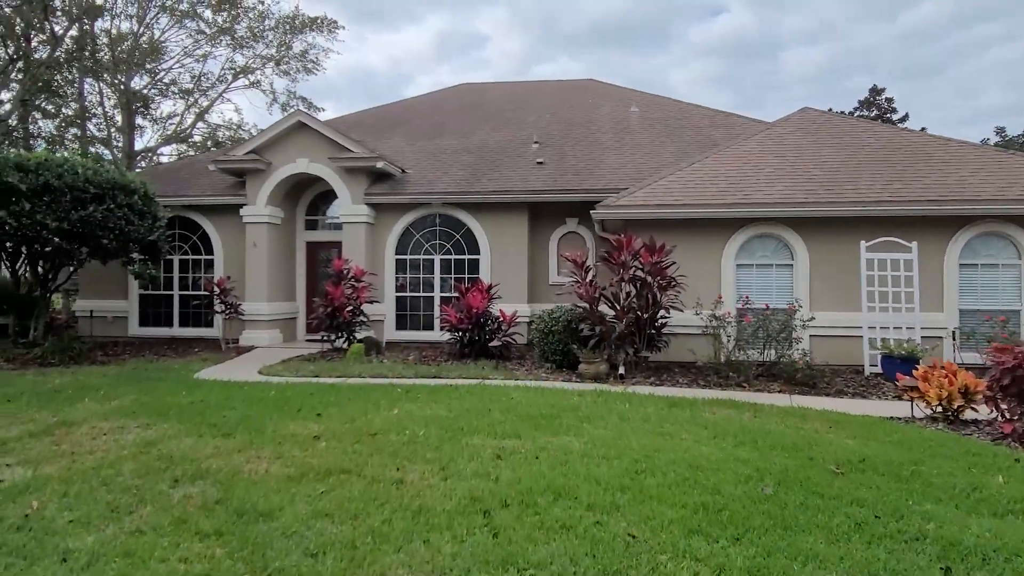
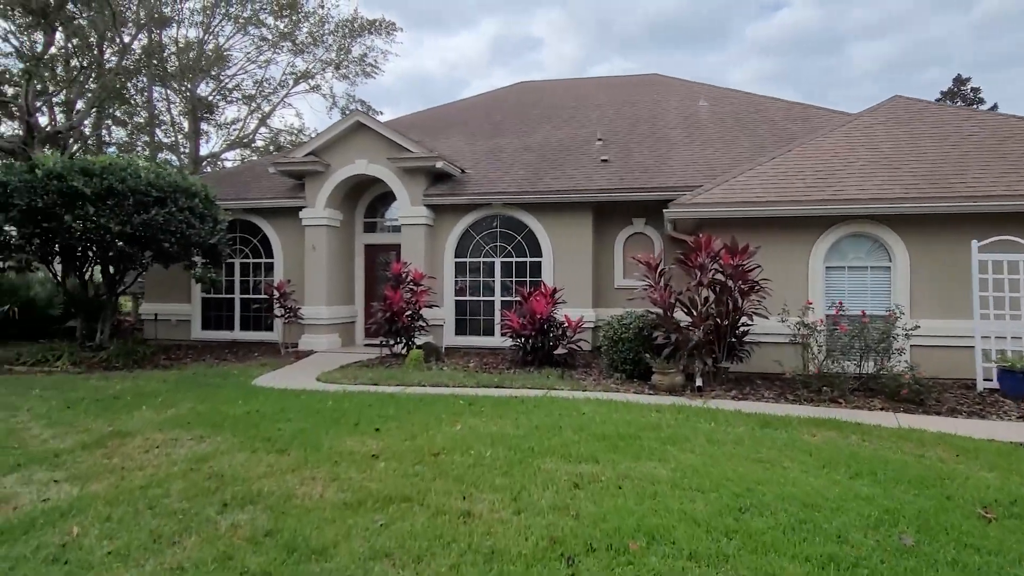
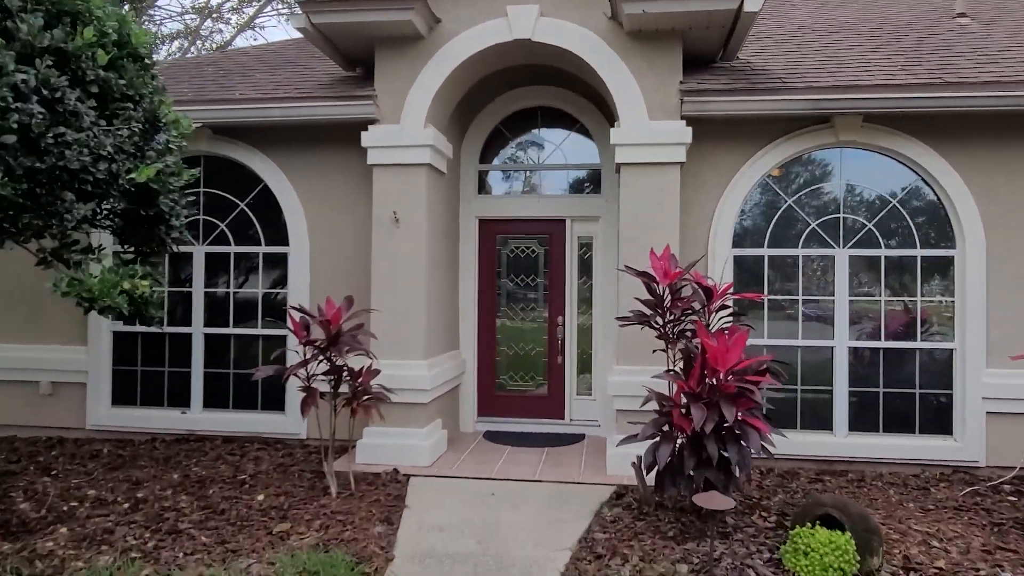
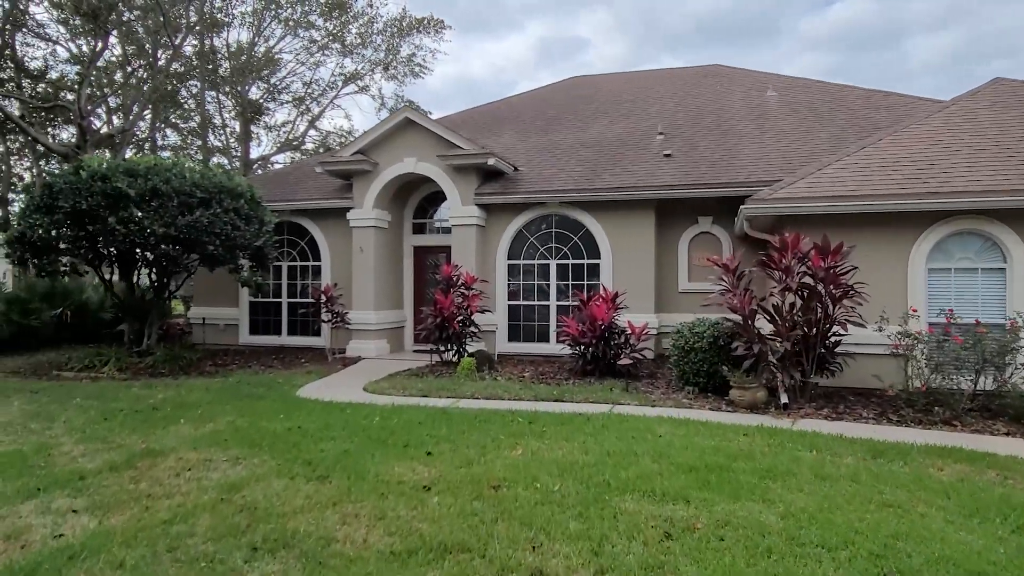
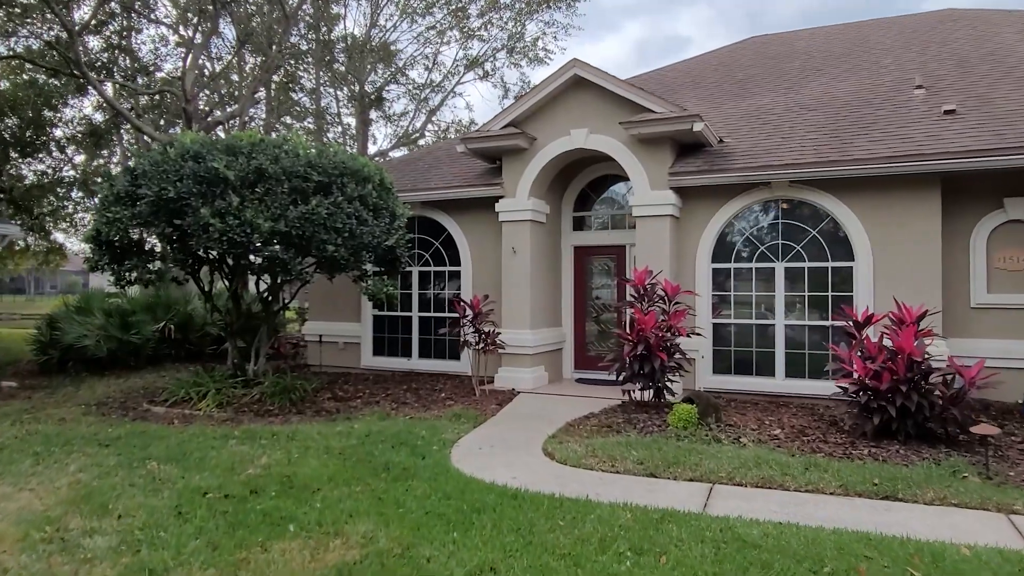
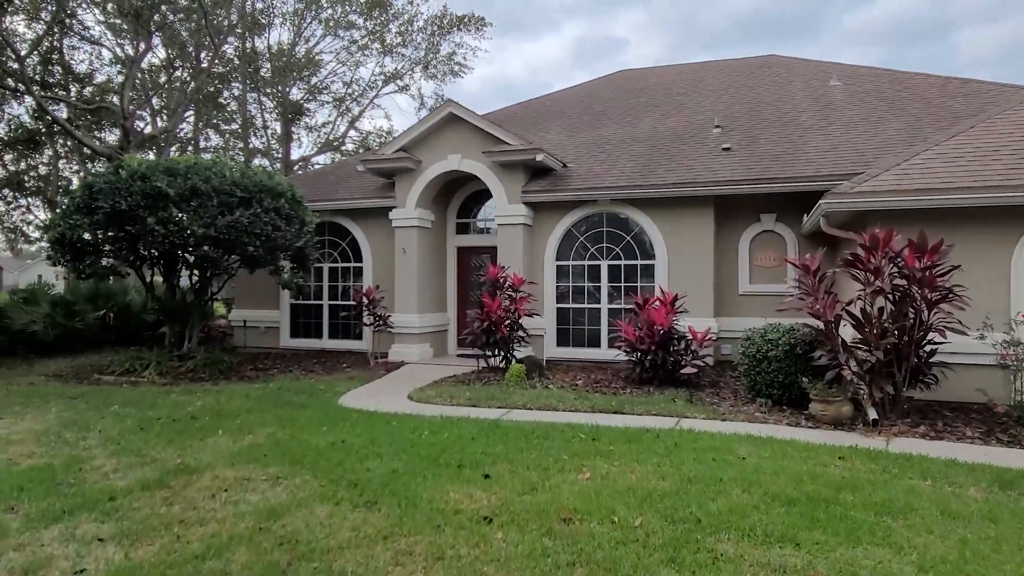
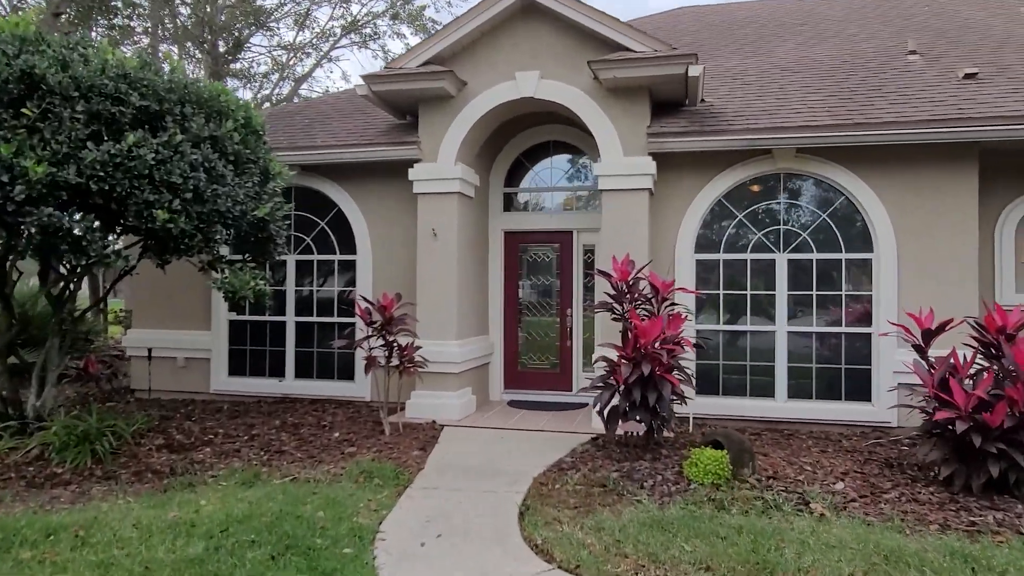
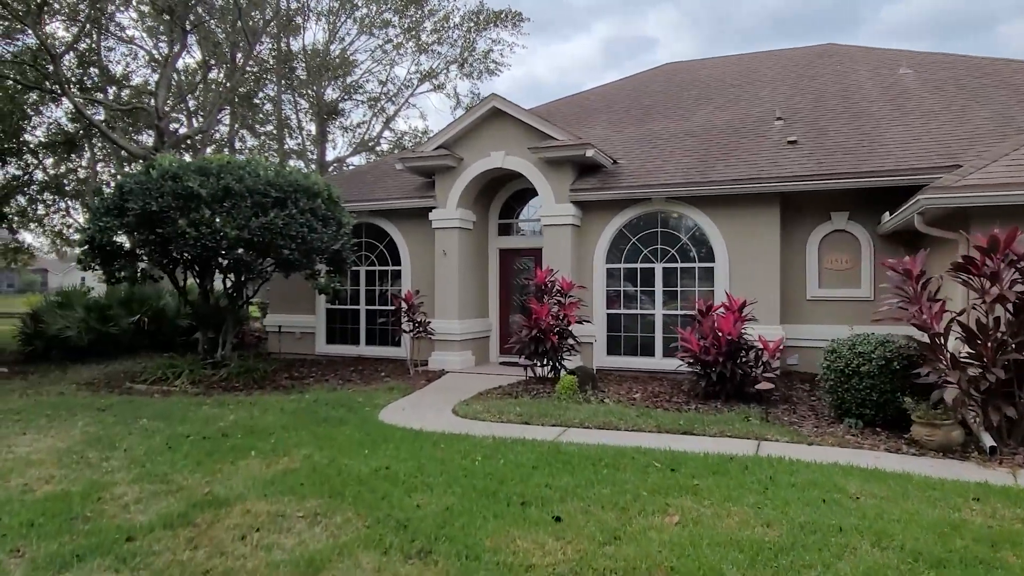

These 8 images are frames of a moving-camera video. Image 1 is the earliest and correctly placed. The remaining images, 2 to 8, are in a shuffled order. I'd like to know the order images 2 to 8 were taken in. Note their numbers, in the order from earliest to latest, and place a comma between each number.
2, 4, 6, 8, 5, 7, 3
